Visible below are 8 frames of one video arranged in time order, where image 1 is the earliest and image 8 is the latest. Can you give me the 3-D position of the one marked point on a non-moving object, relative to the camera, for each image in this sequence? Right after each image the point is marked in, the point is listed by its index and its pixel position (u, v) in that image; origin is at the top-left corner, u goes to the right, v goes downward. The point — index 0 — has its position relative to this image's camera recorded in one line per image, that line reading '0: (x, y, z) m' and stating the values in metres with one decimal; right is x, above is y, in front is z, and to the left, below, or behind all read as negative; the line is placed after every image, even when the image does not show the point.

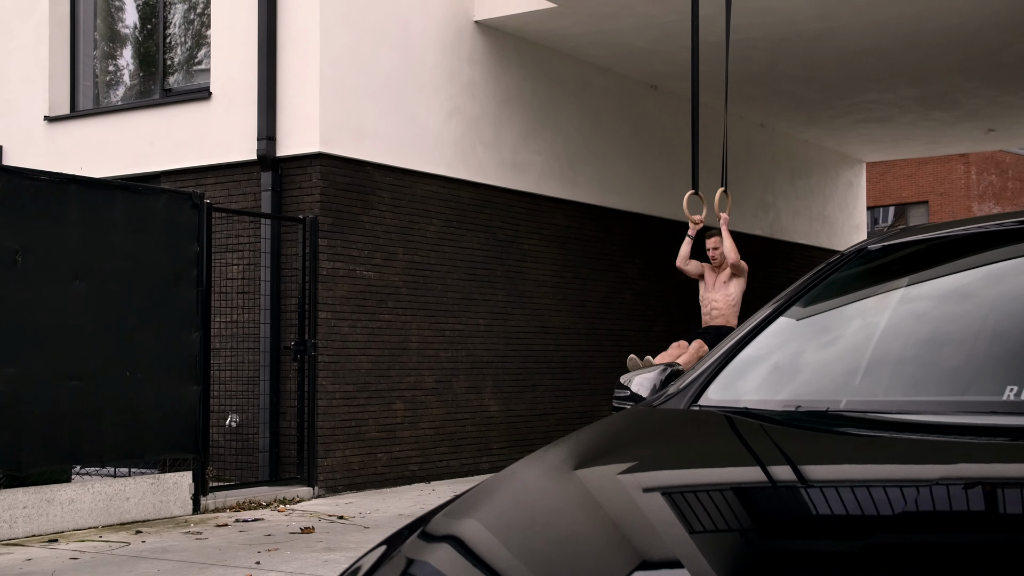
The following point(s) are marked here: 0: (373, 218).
0: (-1.1, +0.5, +10.1) m
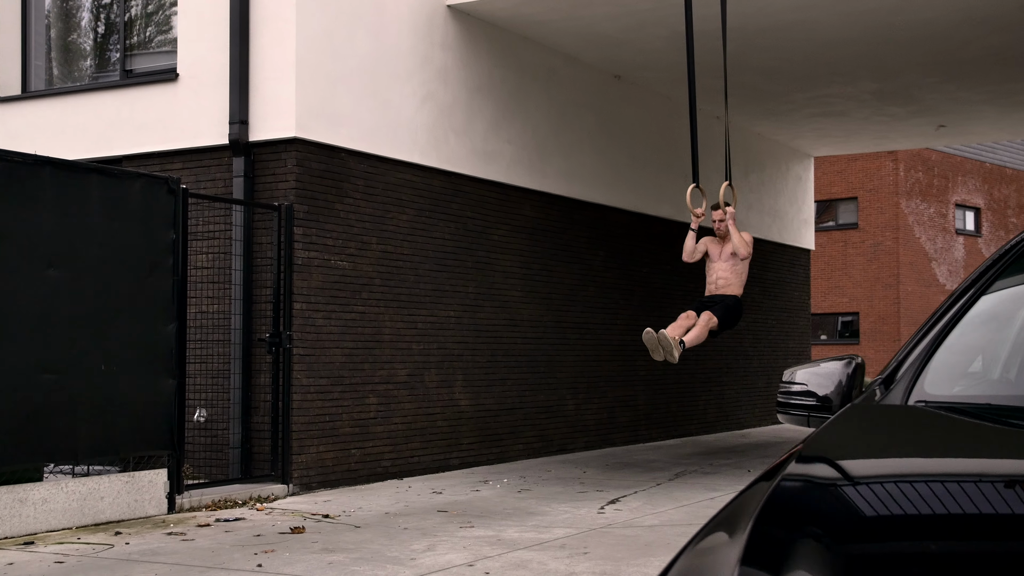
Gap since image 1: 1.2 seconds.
0: (-1.2, +0.6, +9.7) m
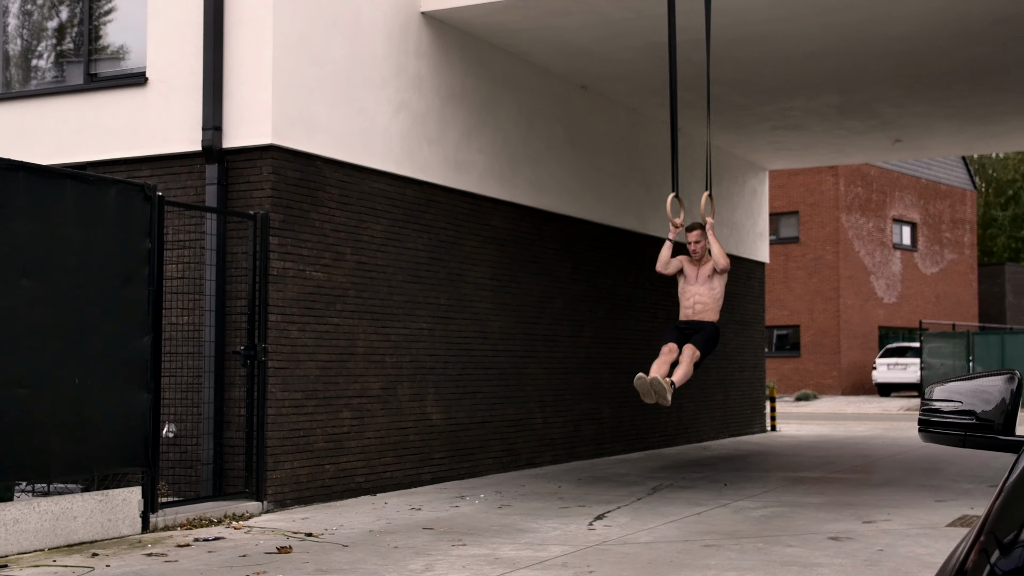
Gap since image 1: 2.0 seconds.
0: (-1.4, +0.5, +9.5) m
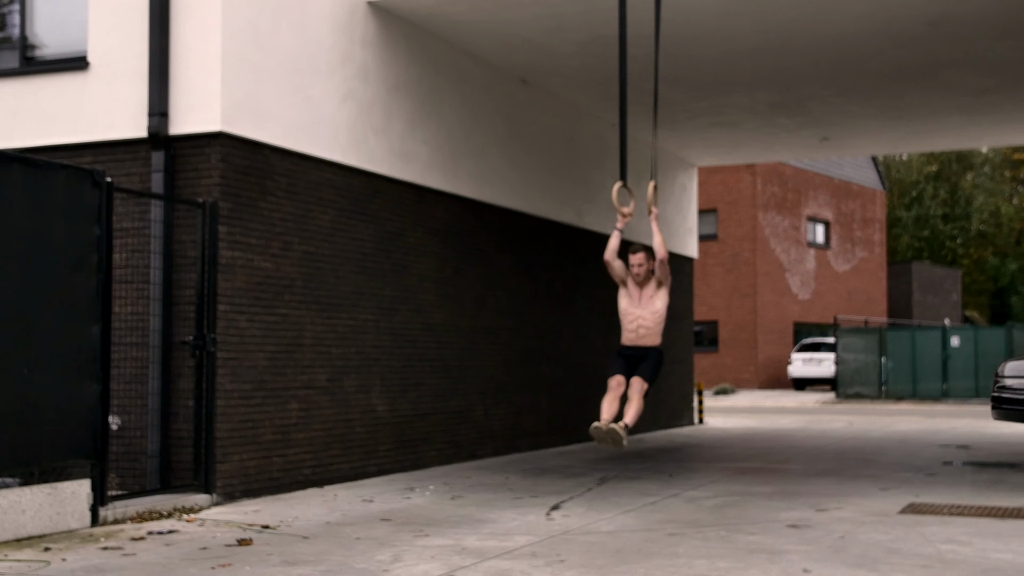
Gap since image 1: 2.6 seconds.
0: (-1.7, +0.6, +9.4) m
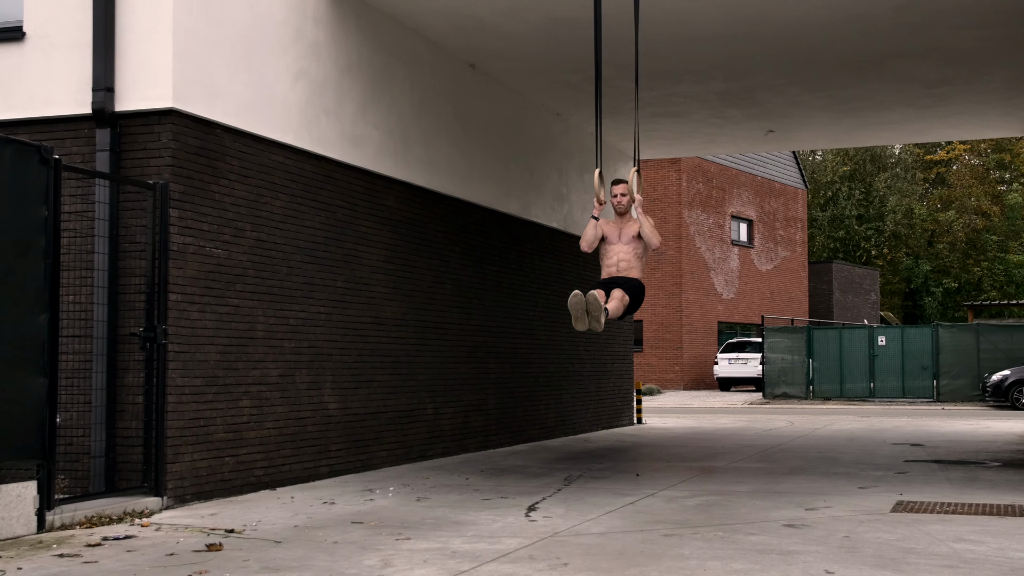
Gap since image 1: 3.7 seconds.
0: (-1.9, +0.7, +8.8) m
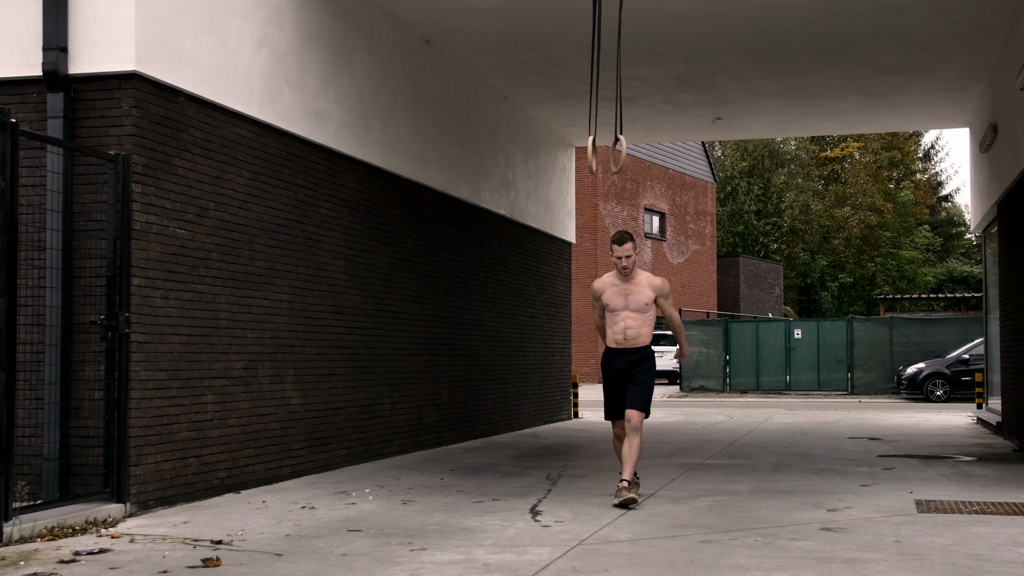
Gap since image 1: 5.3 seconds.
0: (-2.0, +0.8, +8.0) m
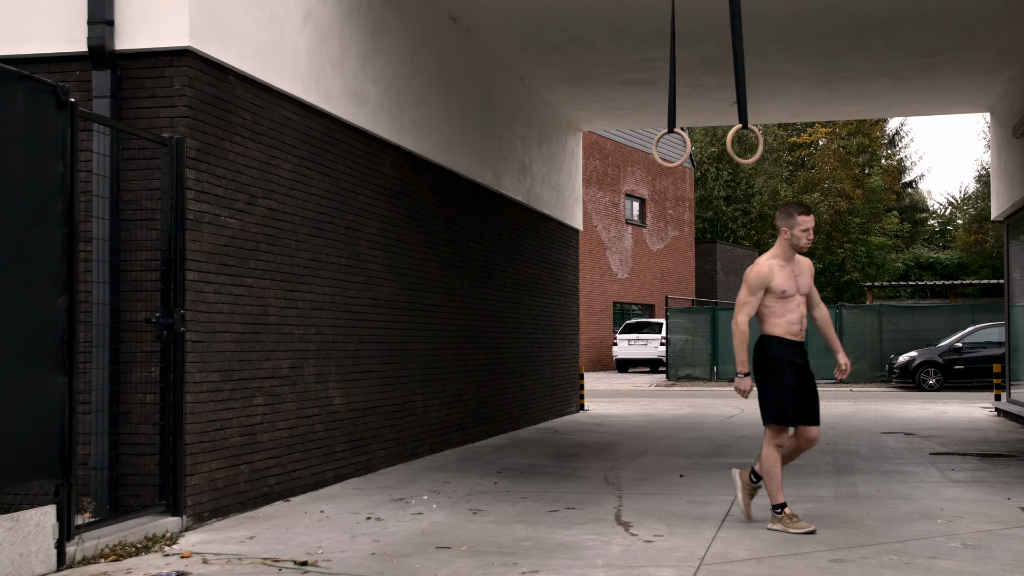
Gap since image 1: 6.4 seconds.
0: (-1.5, +0.8, +7.4) m
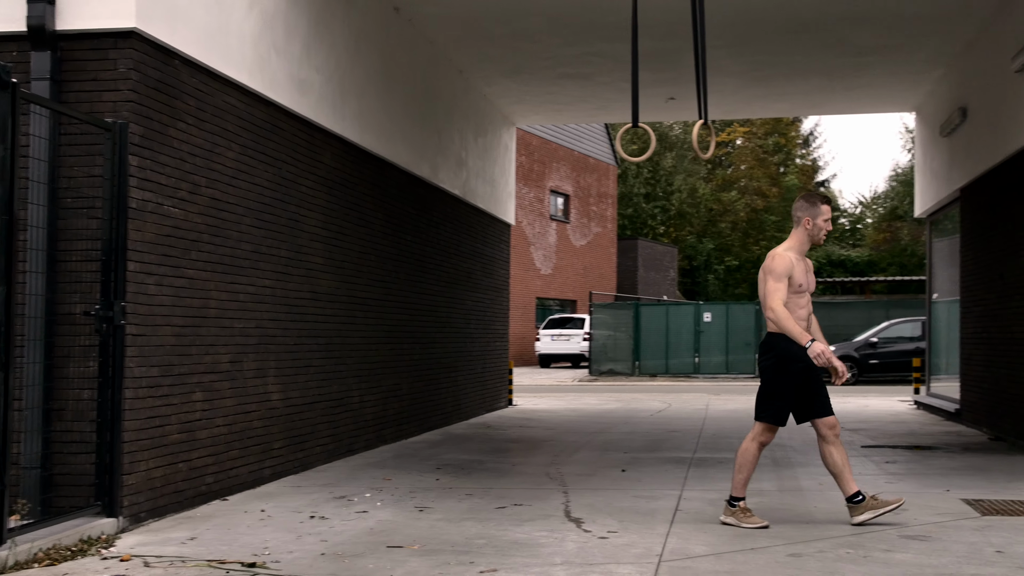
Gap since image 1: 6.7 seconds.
0: (-1.8, +0.8, +7.2) m
